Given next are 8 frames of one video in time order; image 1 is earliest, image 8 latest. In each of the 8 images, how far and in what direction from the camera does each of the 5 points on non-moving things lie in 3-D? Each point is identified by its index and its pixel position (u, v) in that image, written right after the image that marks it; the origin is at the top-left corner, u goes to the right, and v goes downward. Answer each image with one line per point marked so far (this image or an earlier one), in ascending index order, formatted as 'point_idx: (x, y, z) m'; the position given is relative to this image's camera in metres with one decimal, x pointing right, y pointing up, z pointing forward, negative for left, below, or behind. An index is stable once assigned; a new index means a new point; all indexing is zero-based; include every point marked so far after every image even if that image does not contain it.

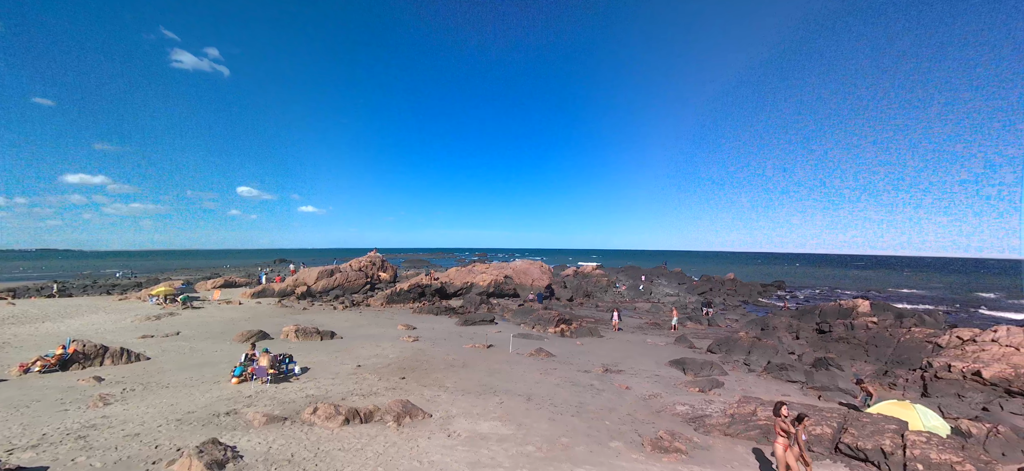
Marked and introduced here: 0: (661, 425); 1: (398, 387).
0: (+4.3, -5.5, +12.1) m
1: (-3.7, -5.0, +13.6) m
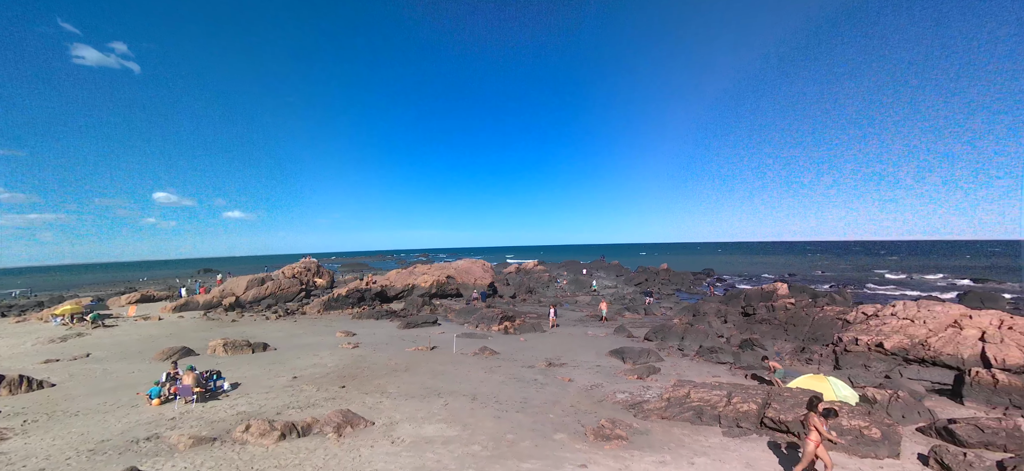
0: (+2.7, -5.3, +12.4) m
1: (-5.5, -5.1, +13.1) m
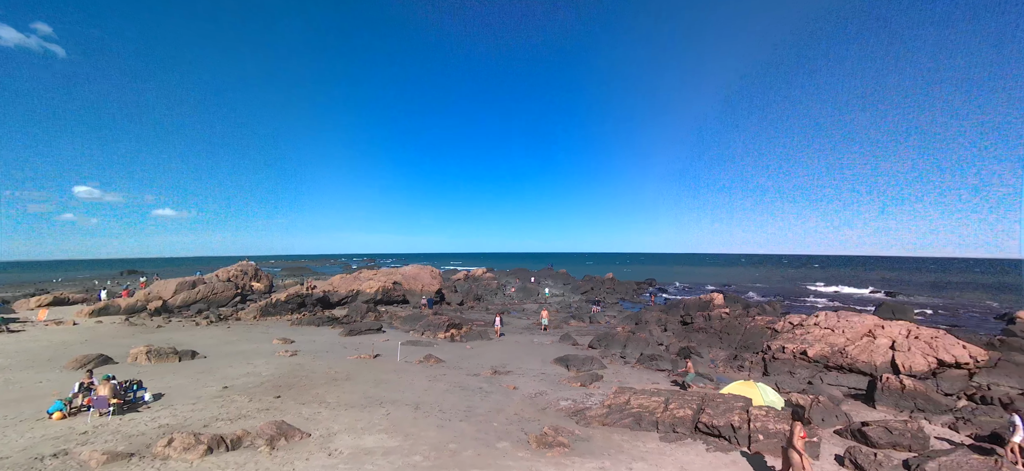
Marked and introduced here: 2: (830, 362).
0: (+1.0, -5.6, +12.5) m
1: (-7.2, -5.1, +12.5) m
2: (+11.9, -4.8, +15.9) m
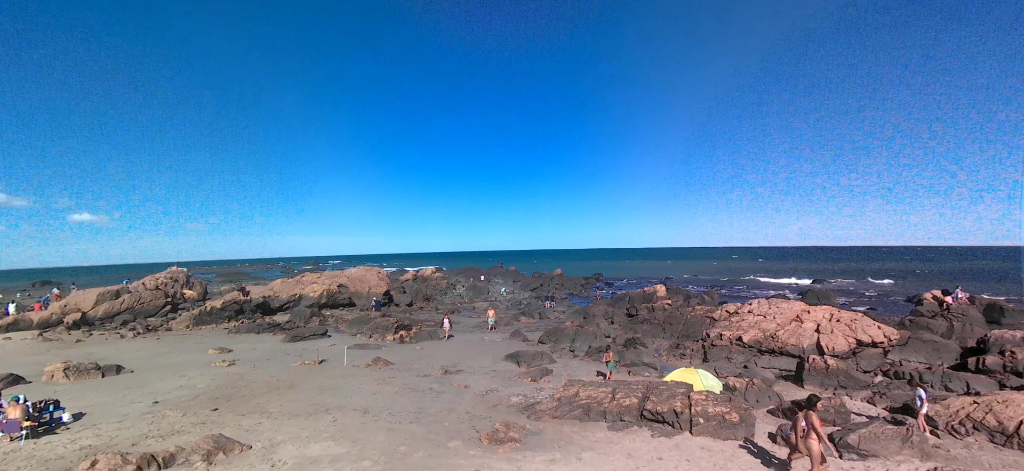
0: (-0.5, -5.5, +12.6) m
1: (-8.6, -5.3, +11.9) m
2: (+10.1, -4.5, +16.9) m
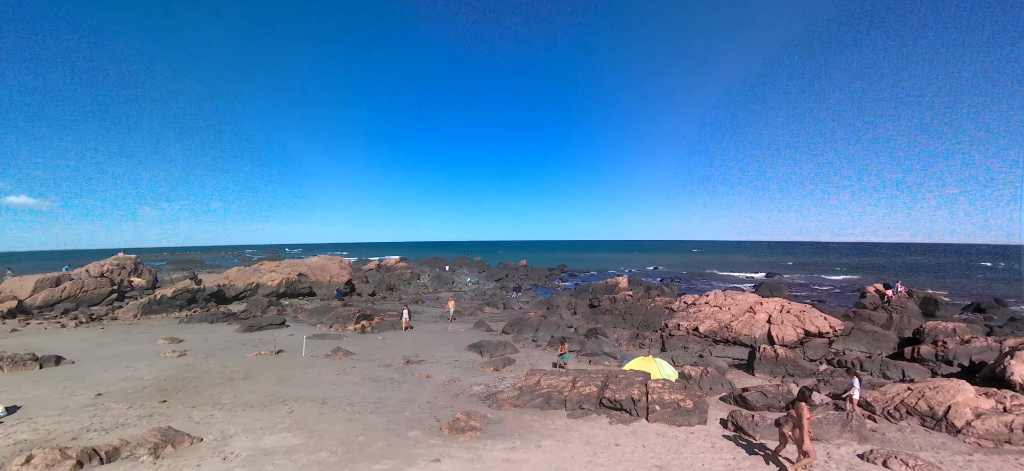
0: (-1.6, -5.2, +12.6) m
1: (-9.7, -4.9, +11.5) m
2: (+8.6, -4.2, +17.5) m
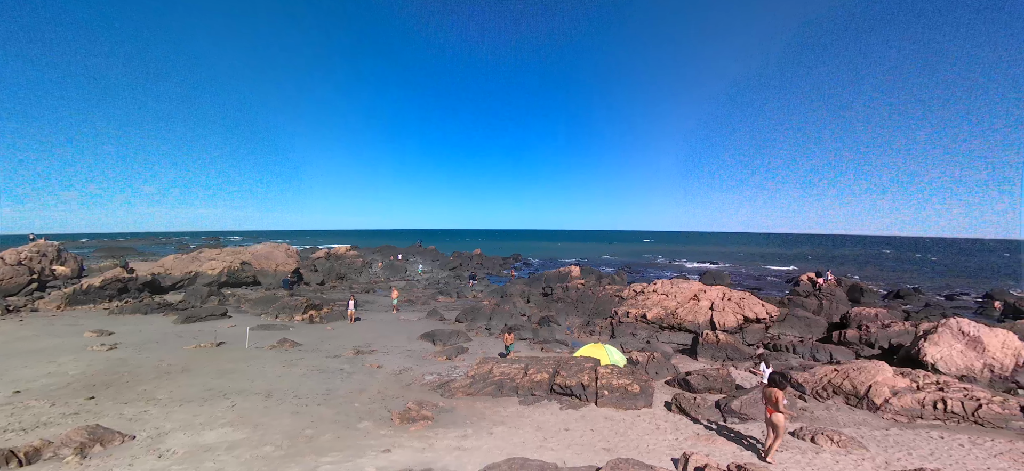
0: (-3.1, -4.9, +12.6) m
1: (-11.0, -4.5, +10.8) m
2: (+6.8, -3.8, +18.3) m
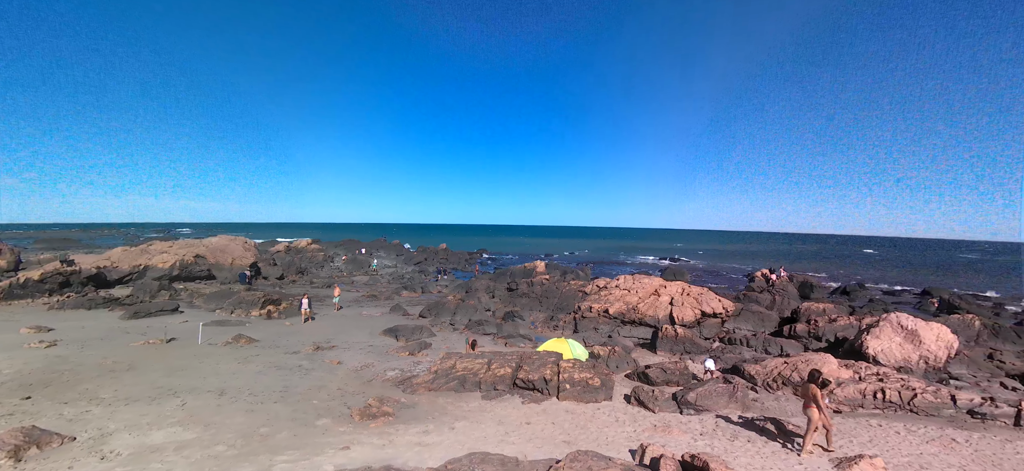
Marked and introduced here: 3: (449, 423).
0: (-4.2, -4.7, +12.5) m
1: (-12.0, -4.3, +10.2) m
2: (+5.3, -3.7, +18.7) m
3: (-1.8, -5.1, +11.4) m
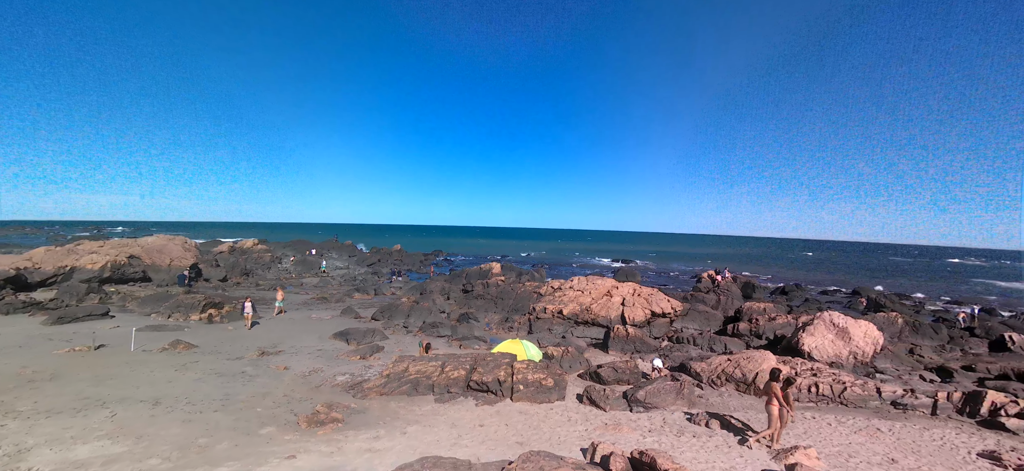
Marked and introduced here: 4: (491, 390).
0: (-5.6, -4.7, +12.2) m
1: (-13.2, -4.3, +9.3) m
2: (+3.5, -3.7, +19.1) m
3: (-3.1, -5.2, +11.4) m
4: (-0.7, -4.8, +13.1) m
